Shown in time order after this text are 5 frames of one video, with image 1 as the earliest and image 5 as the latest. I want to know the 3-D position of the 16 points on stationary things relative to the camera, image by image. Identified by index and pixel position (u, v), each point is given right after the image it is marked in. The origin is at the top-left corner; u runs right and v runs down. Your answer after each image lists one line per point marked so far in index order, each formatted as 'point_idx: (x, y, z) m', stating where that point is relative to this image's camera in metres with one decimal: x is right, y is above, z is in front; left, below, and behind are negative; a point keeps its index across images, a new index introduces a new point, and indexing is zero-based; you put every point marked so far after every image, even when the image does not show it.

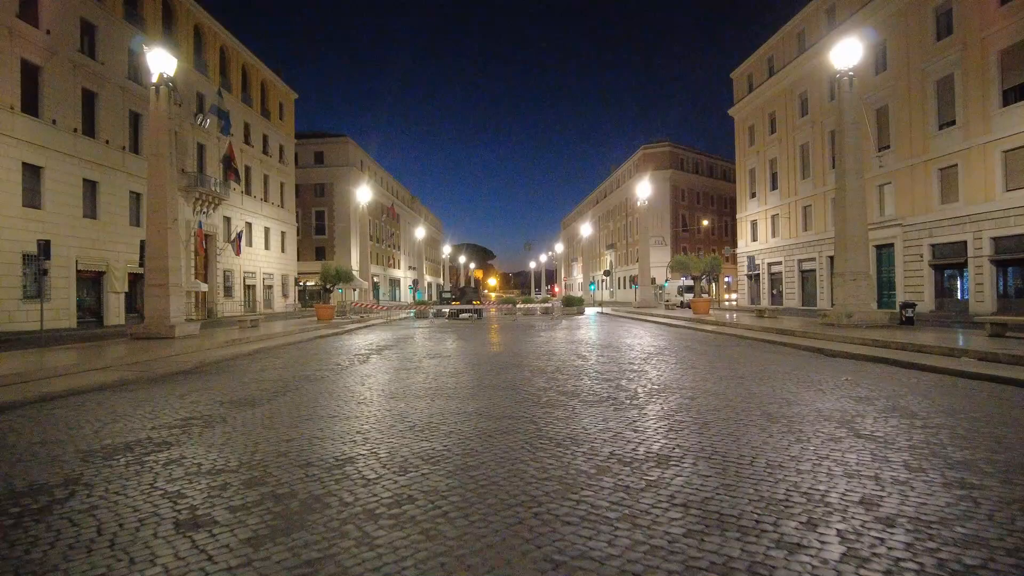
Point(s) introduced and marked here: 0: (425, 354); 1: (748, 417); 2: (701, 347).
0: (-2.2, -1.7, +14.3) m
1: (+2.5, -1.4, +5.9) m
2: (+5.0, -1.5, +14.5) m
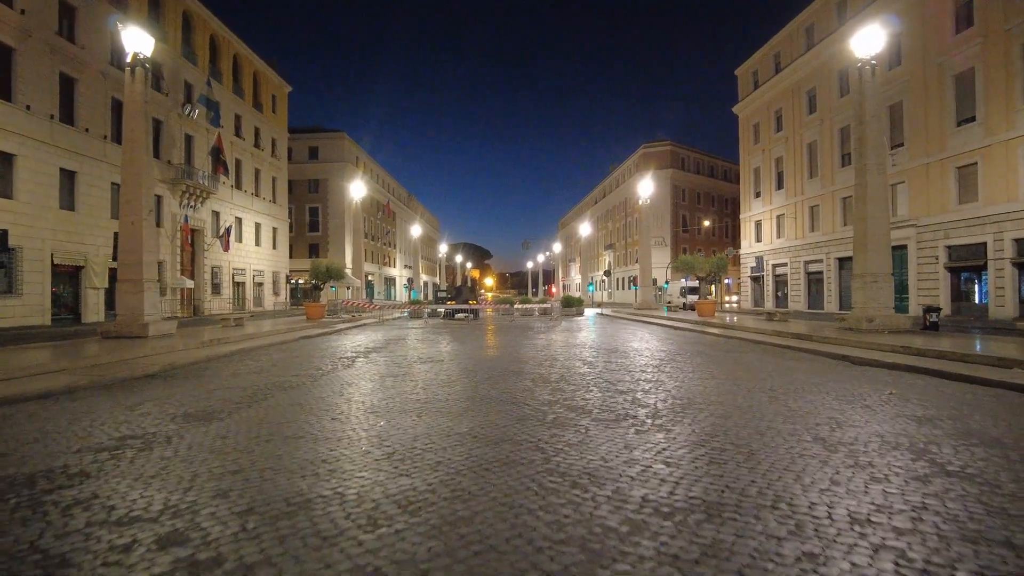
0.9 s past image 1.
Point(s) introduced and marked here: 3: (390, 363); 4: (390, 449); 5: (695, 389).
0: (-2.2, -1.6, +13.2) m
1: (+2.5, -1.4, +4.9) m
2: (+5.0, -1.5, +13.5) m
3: (-2.5, -1.6, +11.8) m
4: (-1.1, -1.4, +4.9) m
5: (+2.6, -1.4, +7.9) m
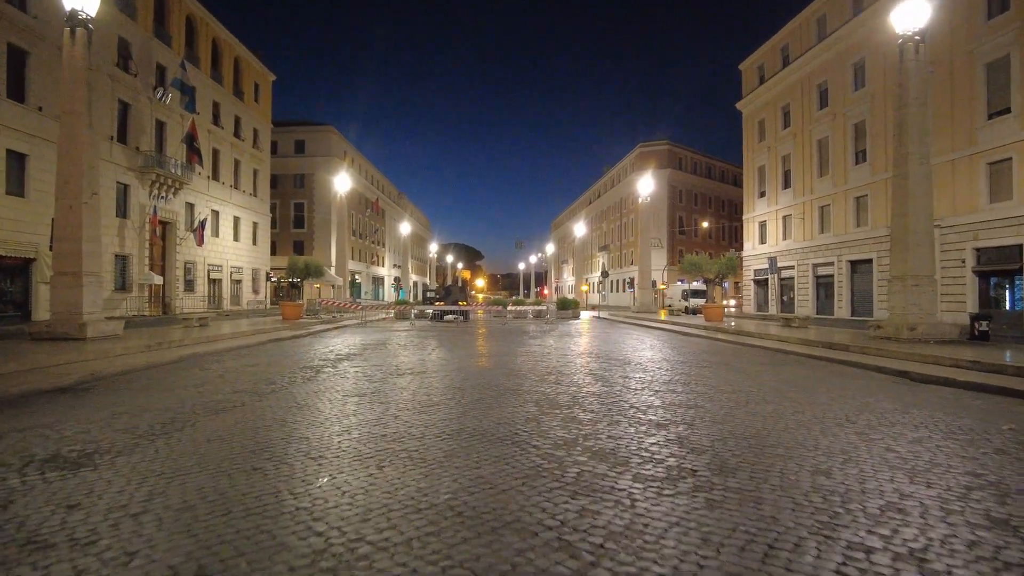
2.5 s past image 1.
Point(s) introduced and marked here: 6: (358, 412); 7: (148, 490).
0: (-2.3, -1.6, +11.3) m
1: (+2.6, -1.4, +3.1) m
2: (+4.9, -1.6, +11.7) m
3: (-2.6, -1.5, +9.8) m
4: (-1.1, -1.4, +3.0) m
5: (+2.6, -1.4, +6.0) m
6: (-1.8, -1.4, +6.5) m
7: (-2.5, -1.4, +3.9) m
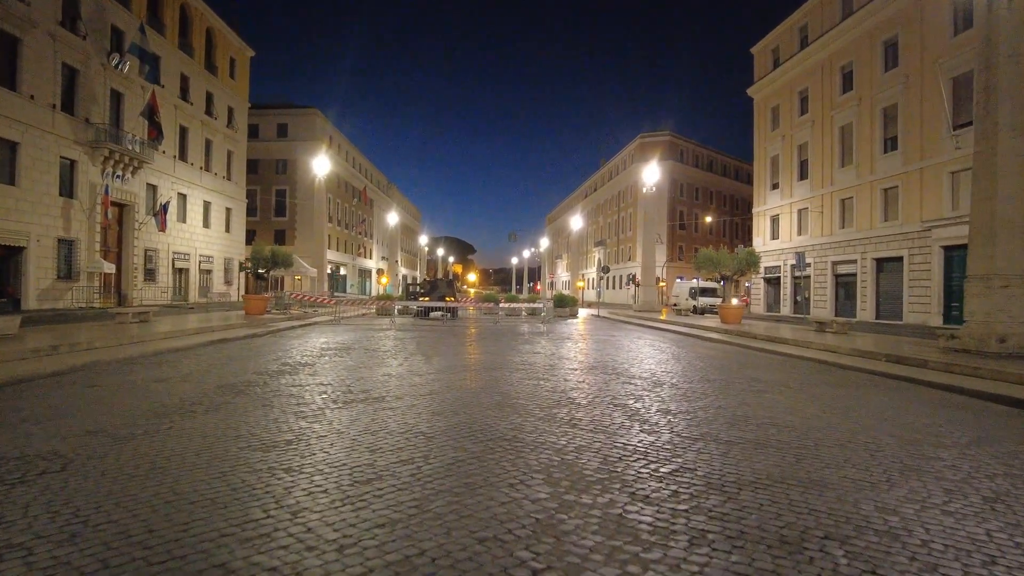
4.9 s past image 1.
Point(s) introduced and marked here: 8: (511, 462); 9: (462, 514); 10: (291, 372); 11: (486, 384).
0: (-2.4, -1.5, +8.6) m
1: (+2.6, -1.4, +0.4) m
2: (+4.8, -1.6, +9.0) m
3: (-2.7, -1.4, +7.1) m
4: (-1.0, -1.4, +0.3) m
5: (+2.6, -1.4, +3.4) m
6: (-1.8, -1.4, +3.8) m
7: (-2.5, -1.4, +1.2) m
8: (0.0, -1.4, +4.3) m
9: (-0.3, -1.4, +3.4) m
10: (-3.9, -1.5, +9.5) m
11: (-0.4, -1.5, +8.1) m
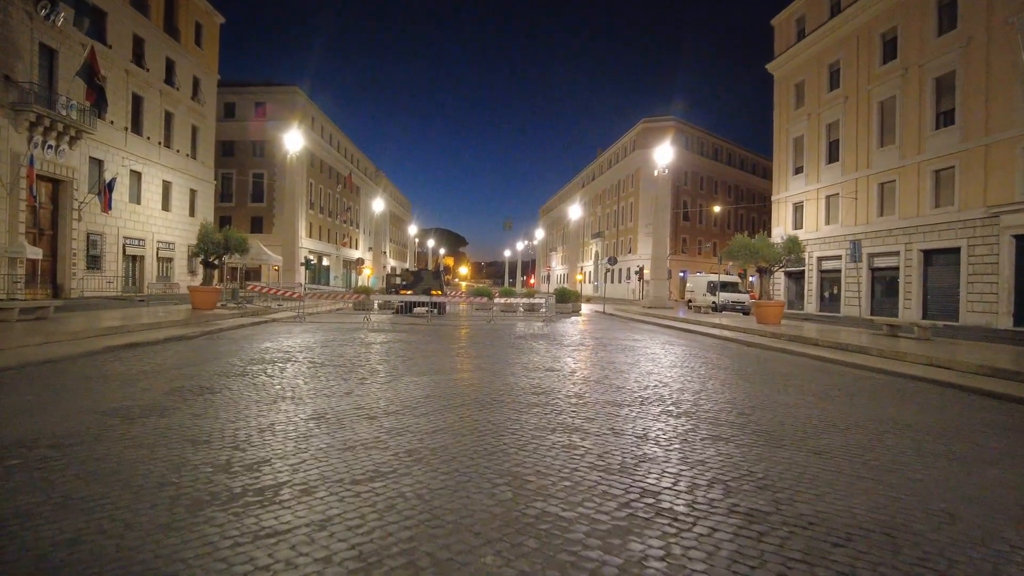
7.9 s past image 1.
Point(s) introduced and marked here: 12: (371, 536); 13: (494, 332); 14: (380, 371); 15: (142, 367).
0: (-2.3, -1.3, +5.1) m
1: (+2.8, -1.4, -3.0) m
2: (+4.9, -1.5, +5.7) m
3: (-2.6, -1.3, +3.6) m
4: (-0.8, -1.3, -3.1) m
5: (+2.8, -1.4, 0.0) m
6: (-1.7, -1.3, +0.3) m
7: (-2.3, -1.3, -2.3) m
8: (+0.1, -1.3, +0.9) m
9: (-0.1, -1.3, -0.1) m
10: (-3.8, -1.3, +6.0) m
11: (-0.3, -1.4, +4.7) m
12: (-0.8, -1.3, +3.0) m
13: (-0.6, -1.3, +17.4) m
14: (-2.2, -1.4, +8.8) m
15: (-6.3, -1.3, +9.0) m
